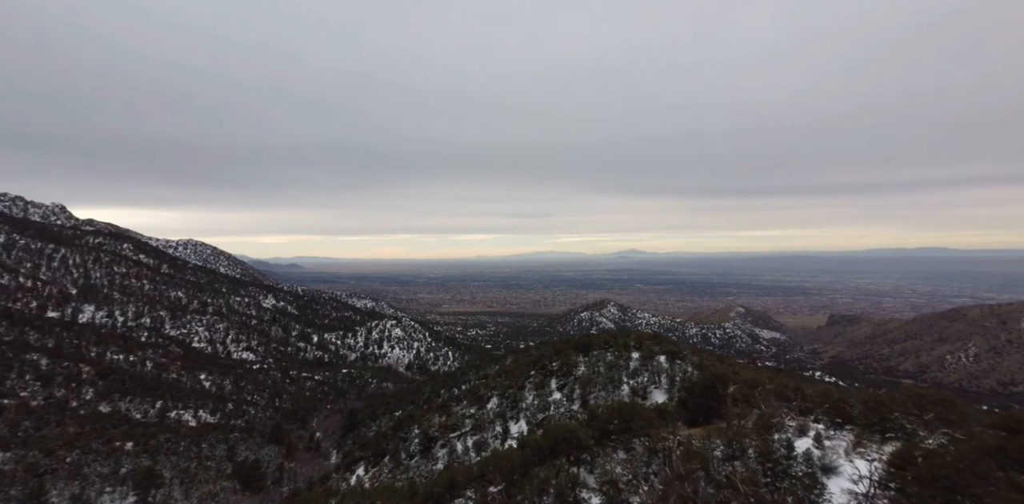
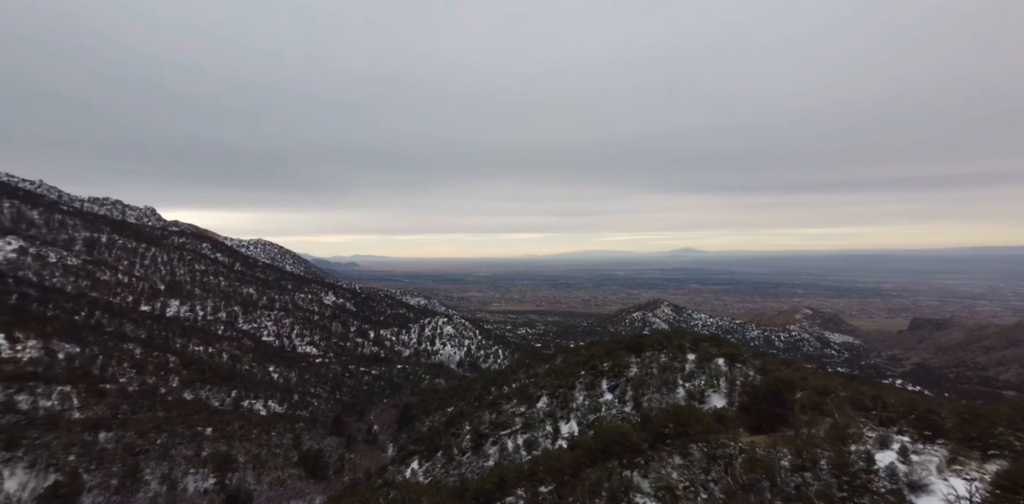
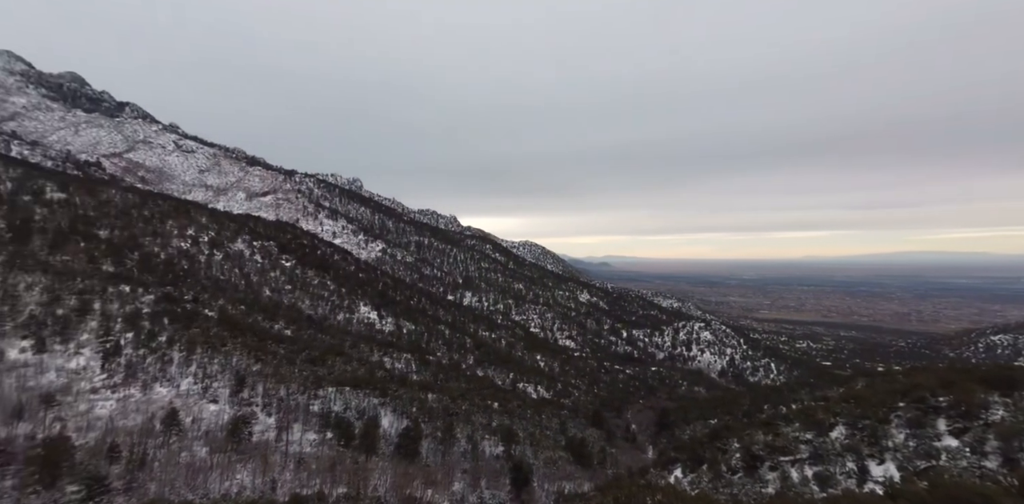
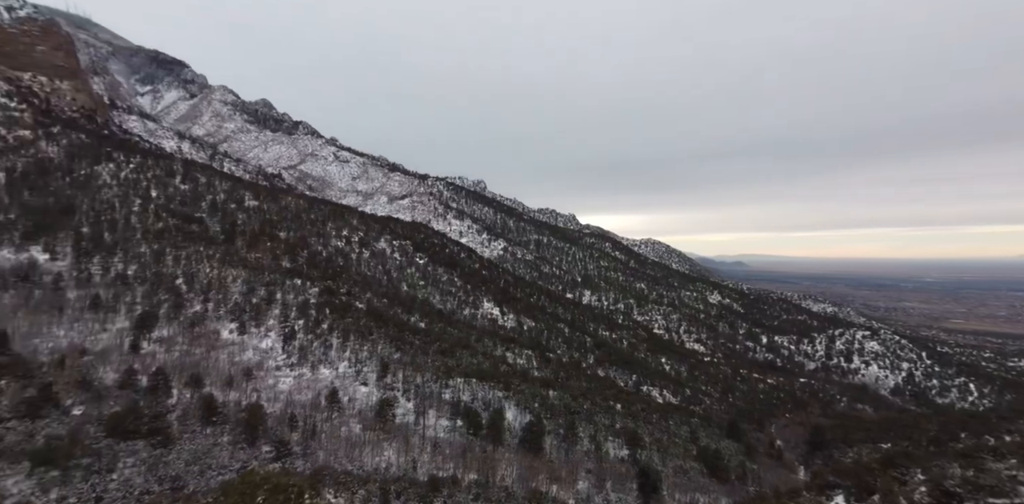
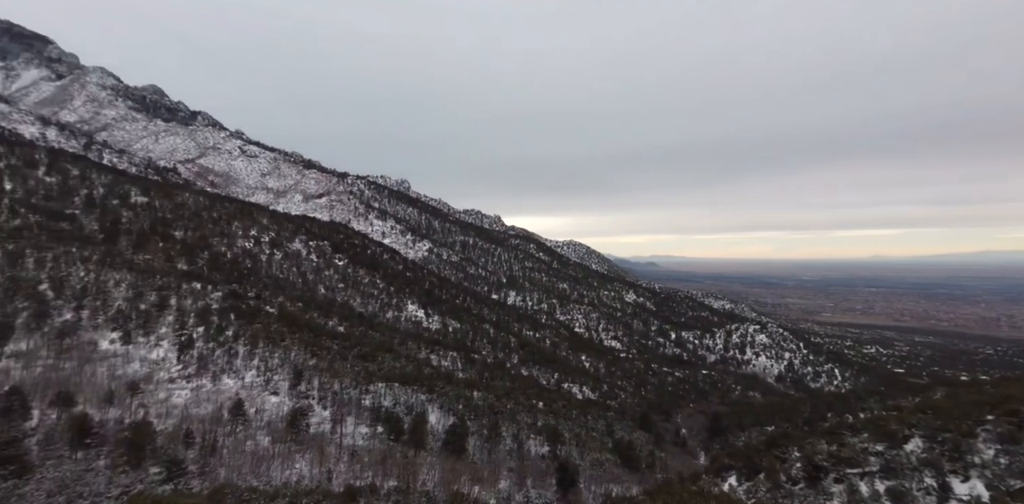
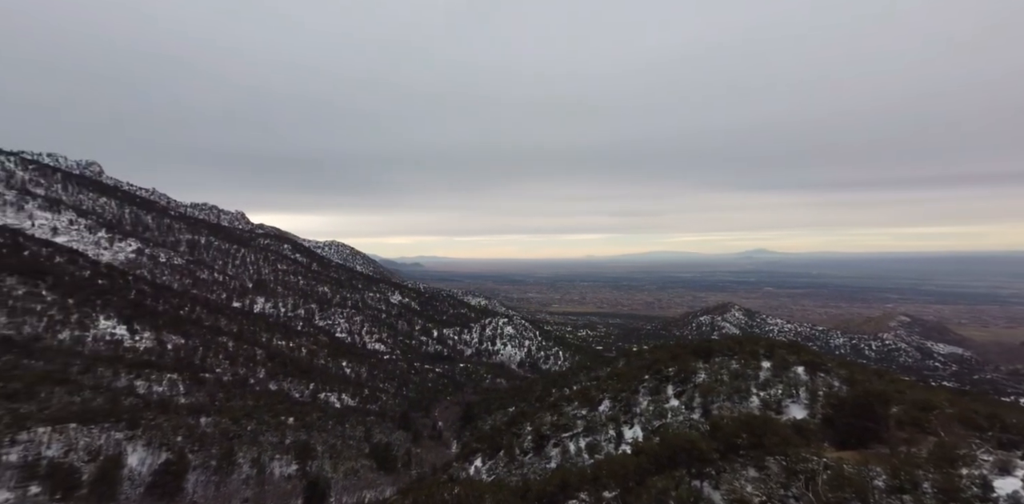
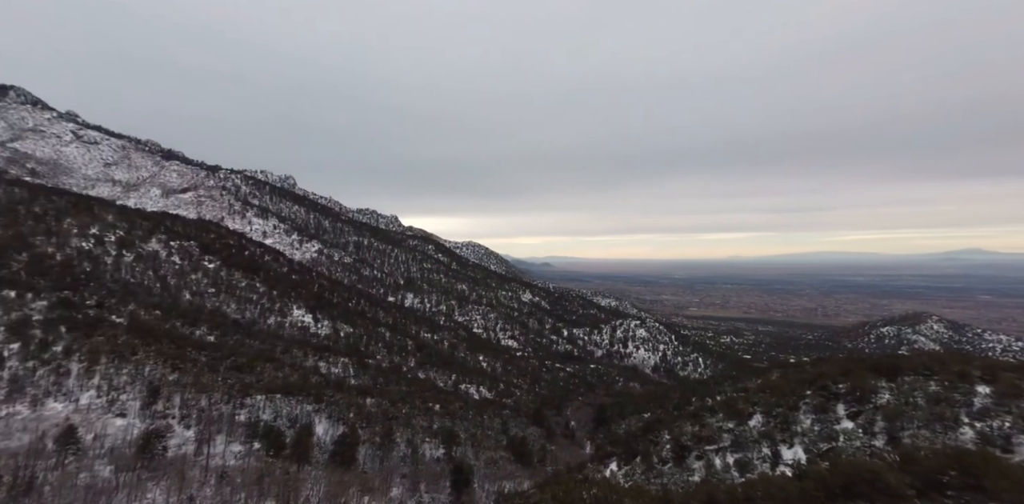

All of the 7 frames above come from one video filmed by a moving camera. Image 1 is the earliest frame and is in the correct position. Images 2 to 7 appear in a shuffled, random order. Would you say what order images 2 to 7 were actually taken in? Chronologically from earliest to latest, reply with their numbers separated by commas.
2, 6, 7, 3, 5, 4
